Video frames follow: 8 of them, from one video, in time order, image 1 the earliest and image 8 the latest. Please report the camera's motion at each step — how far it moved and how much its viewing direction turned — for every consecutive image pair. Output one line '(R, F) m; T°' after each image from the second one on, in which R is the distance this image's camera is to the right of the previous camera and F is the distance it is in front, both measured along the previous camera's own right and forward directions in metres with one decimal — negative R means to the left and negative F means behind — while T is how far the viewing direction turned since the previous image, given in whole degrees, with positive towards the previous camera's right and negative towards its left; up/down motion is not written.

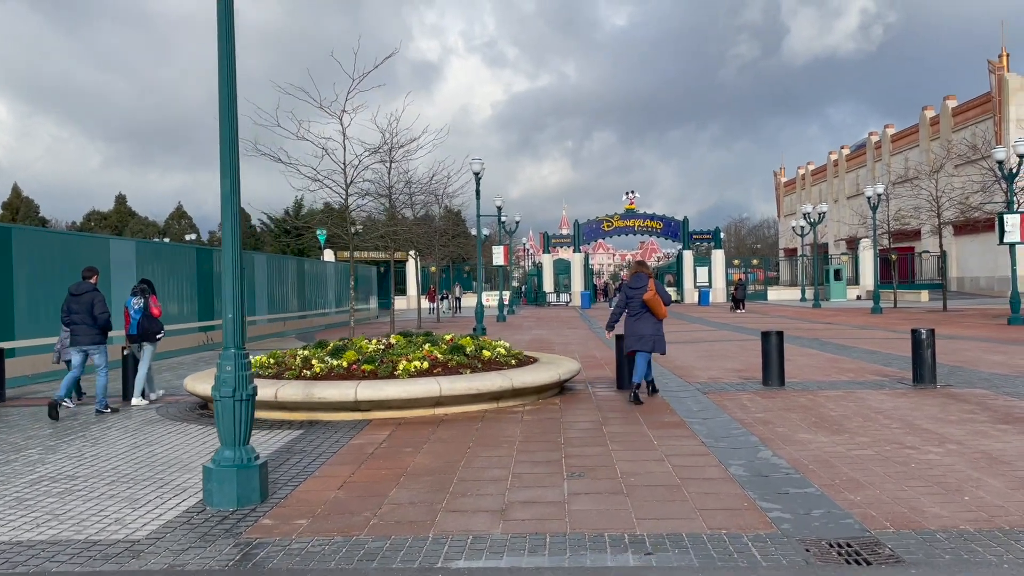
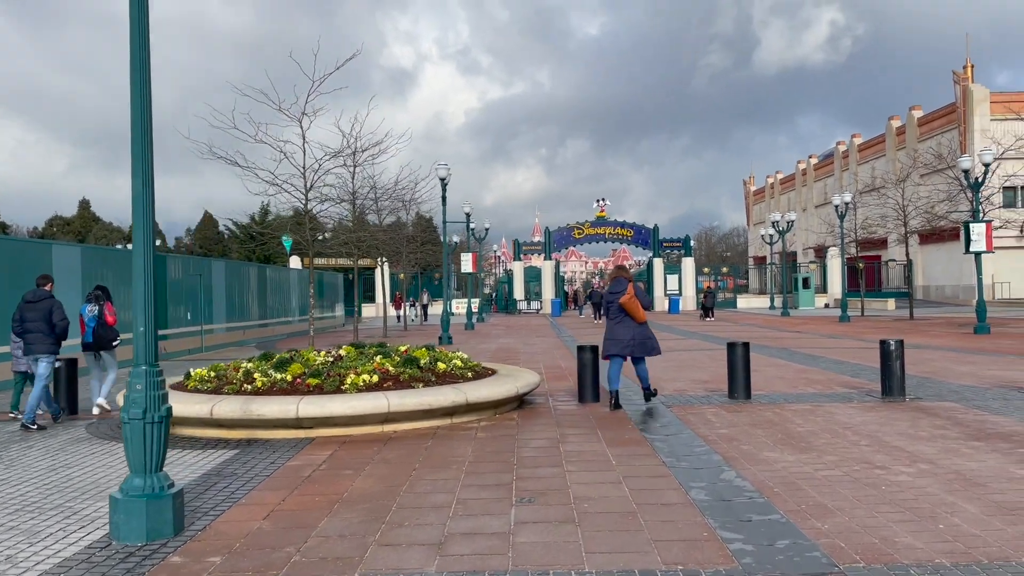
(+0.2, +0.4) m; +2°
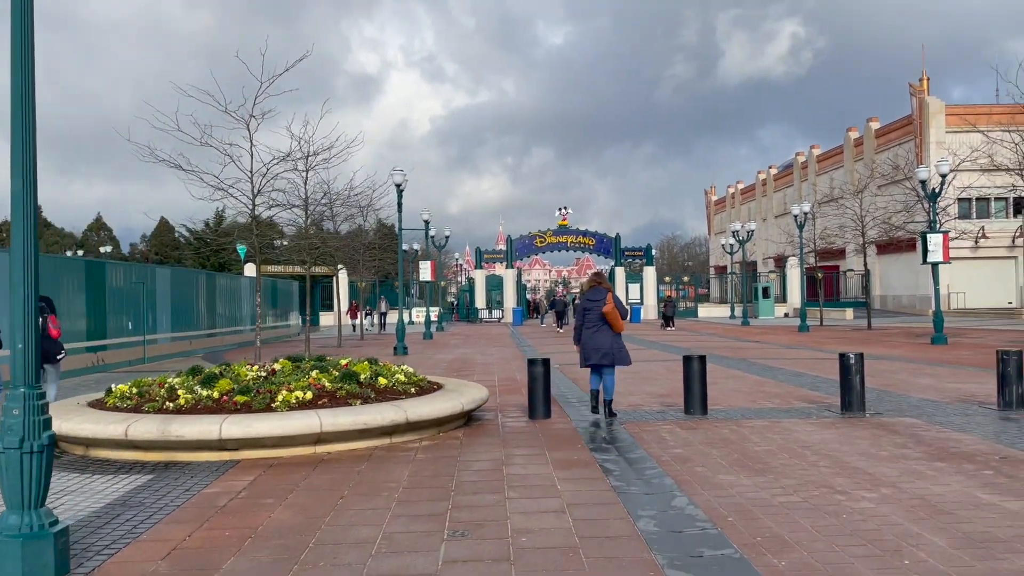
(+0.2, +0.5) m; +3°
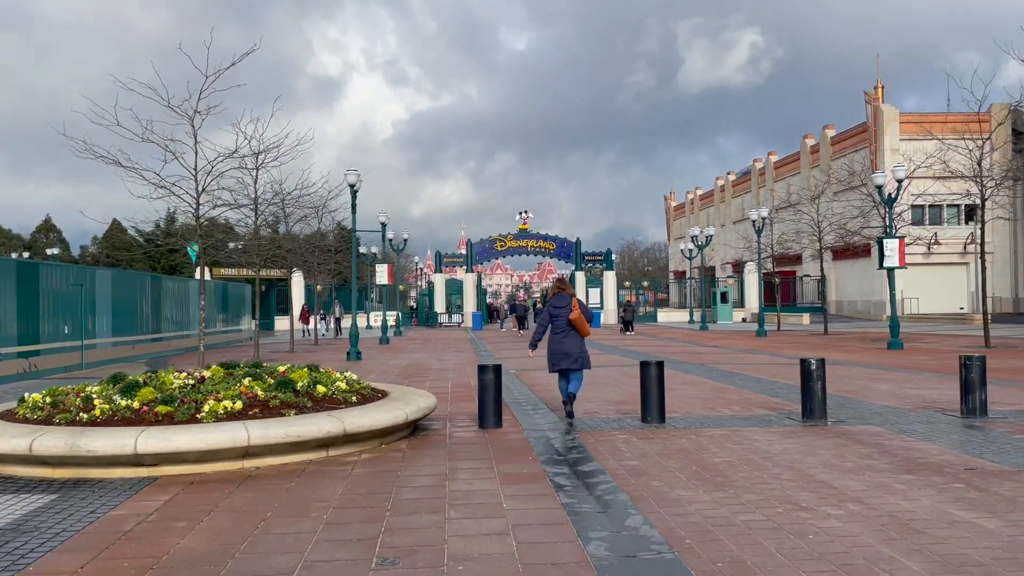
(+0.1, +0.5) m; +3°
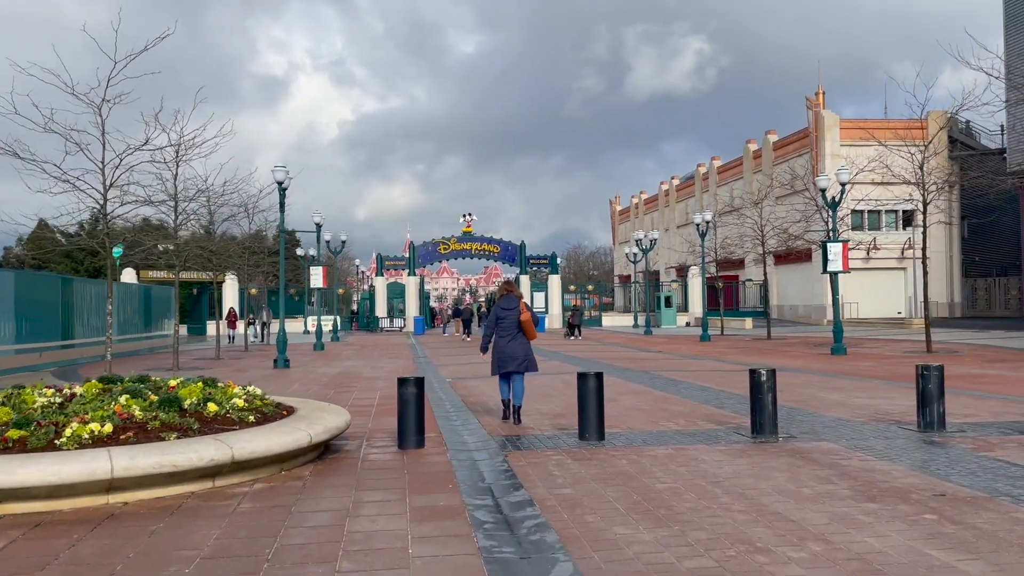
(+0.2, +0.9) m; +4°
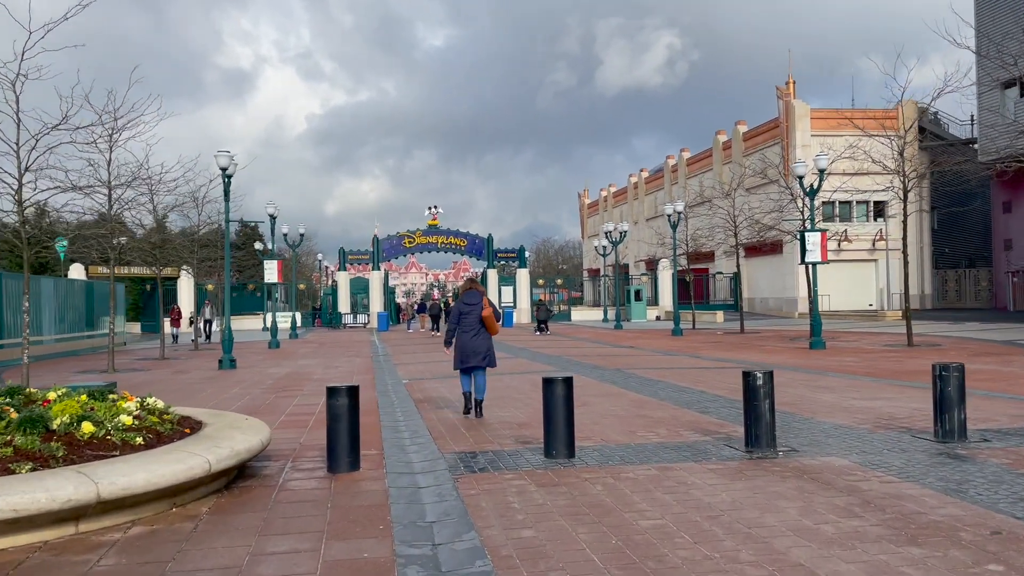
(+0.1, +1.3) m; +2°
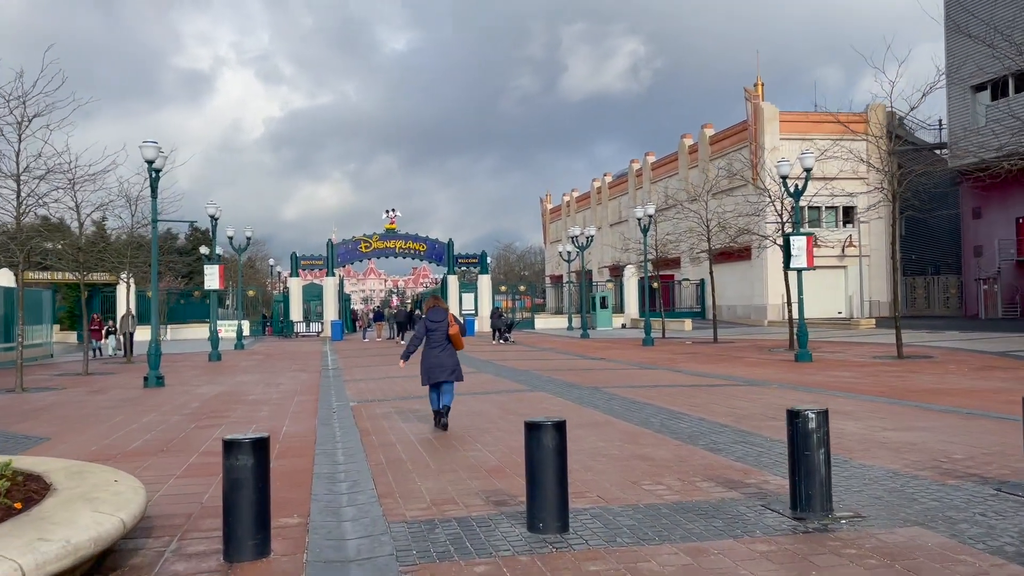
(-0.1, +1.8) m; +3°
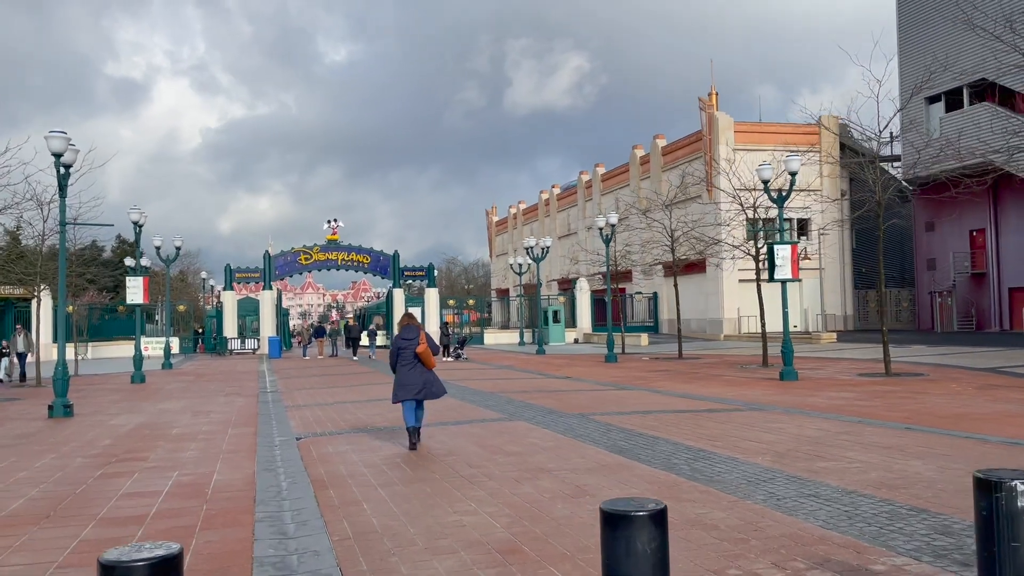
(-0.5, +1.9) m; +4°
